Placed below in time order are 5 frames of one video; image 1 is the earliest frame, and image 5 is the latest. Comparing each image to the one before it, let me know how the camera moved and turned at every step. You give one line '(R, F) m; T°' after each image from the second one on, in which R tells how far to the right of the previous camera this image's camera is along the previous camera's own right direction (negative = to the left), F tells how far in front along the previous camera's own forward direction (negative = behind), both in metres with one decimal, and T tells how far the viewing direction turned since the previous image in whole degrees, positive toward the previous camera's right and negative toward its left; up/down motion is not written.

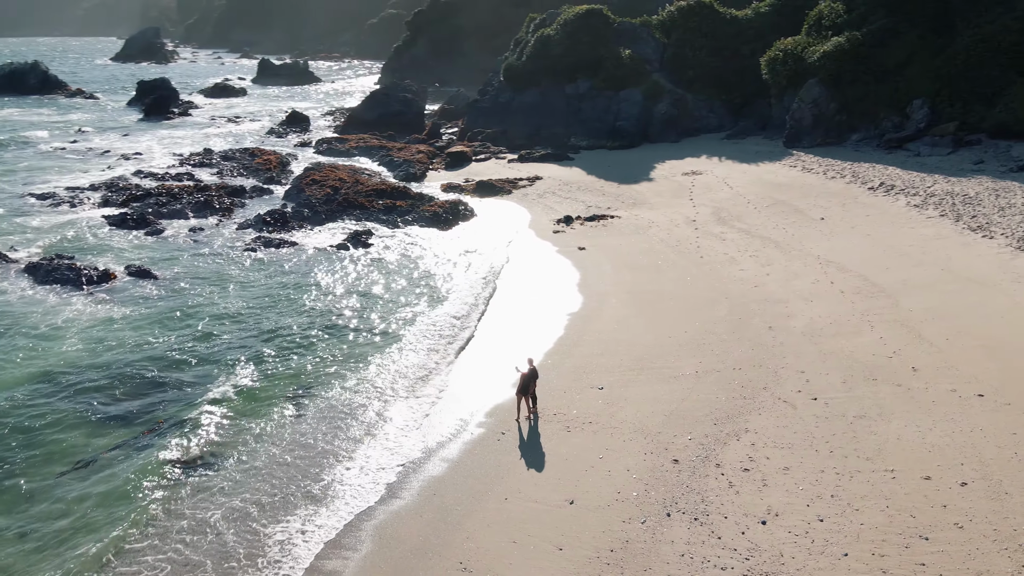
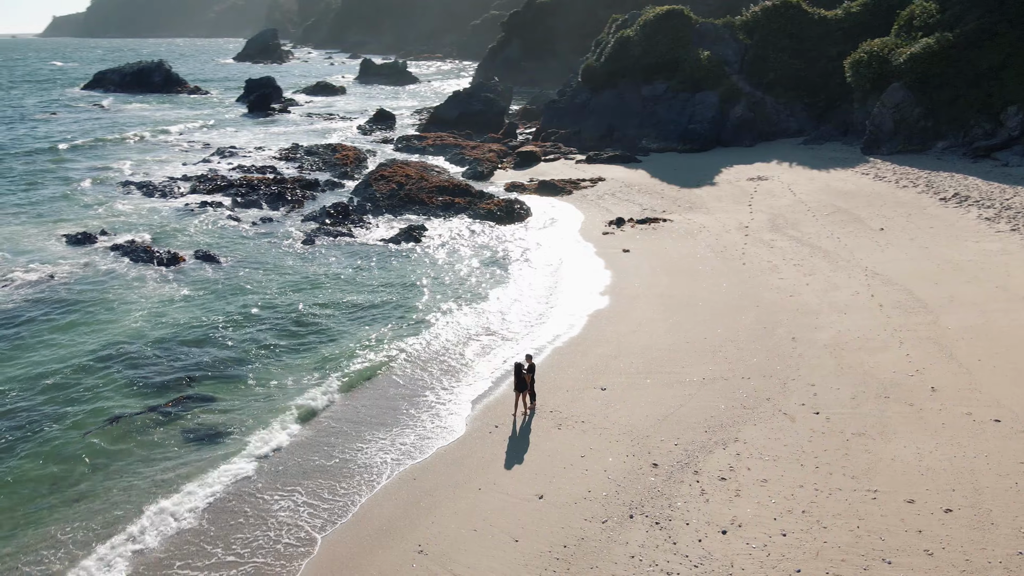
(+1.7, -0.1) m; -7°
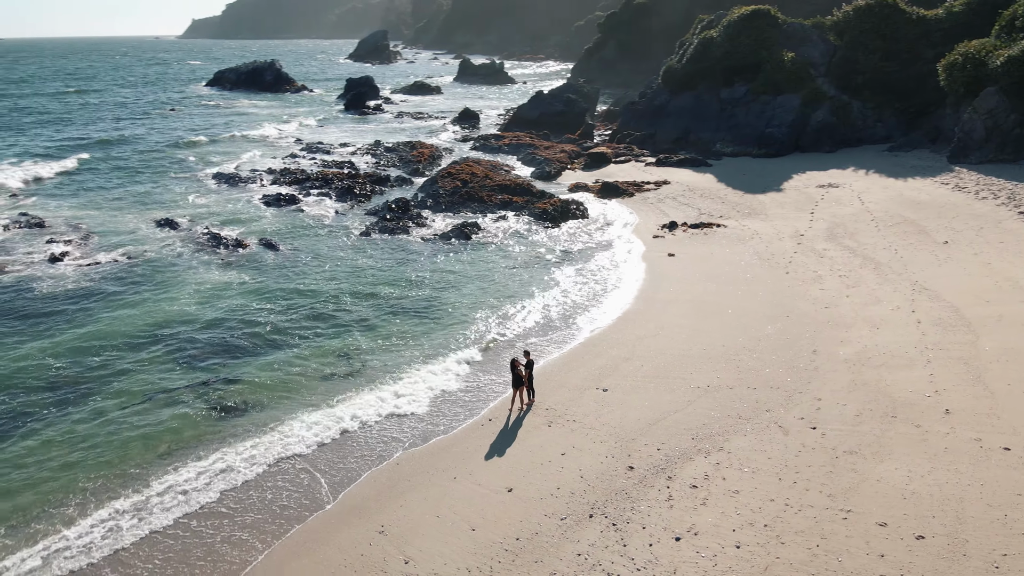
(+1.7, -0.1) m; -7°
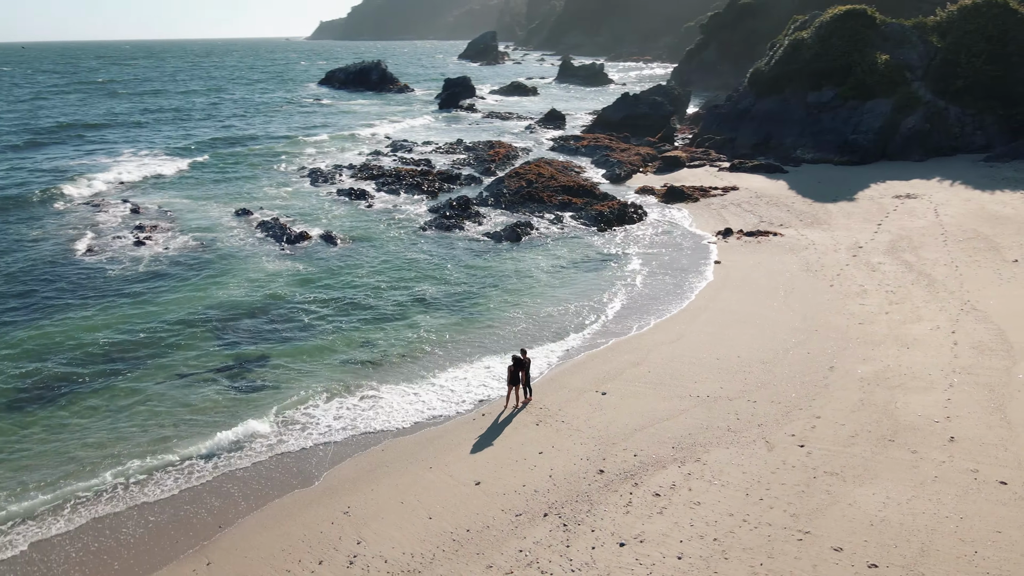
(+1.9, -0.1) m; -8°
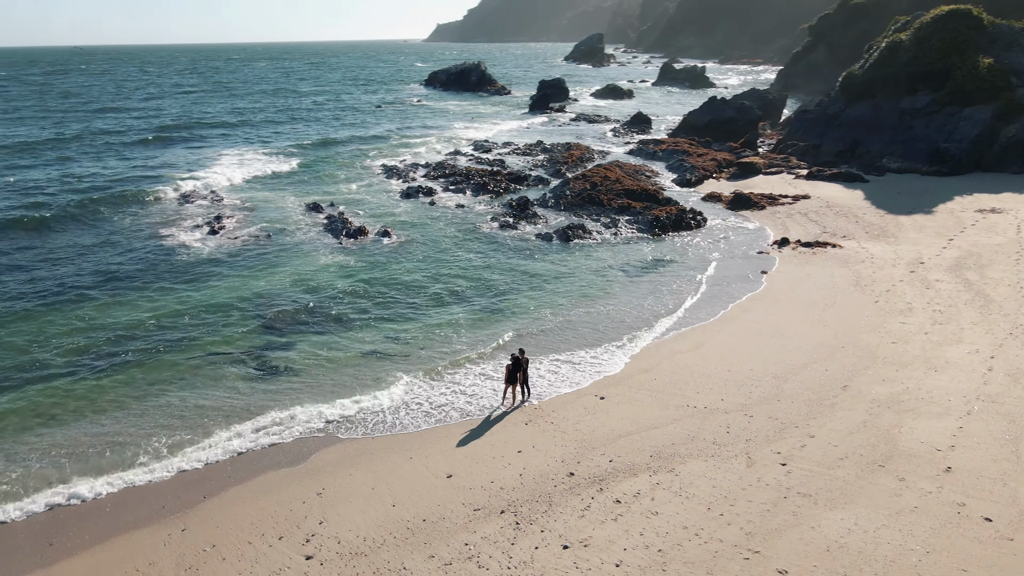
(+1.8, 0.0) m; -8°
